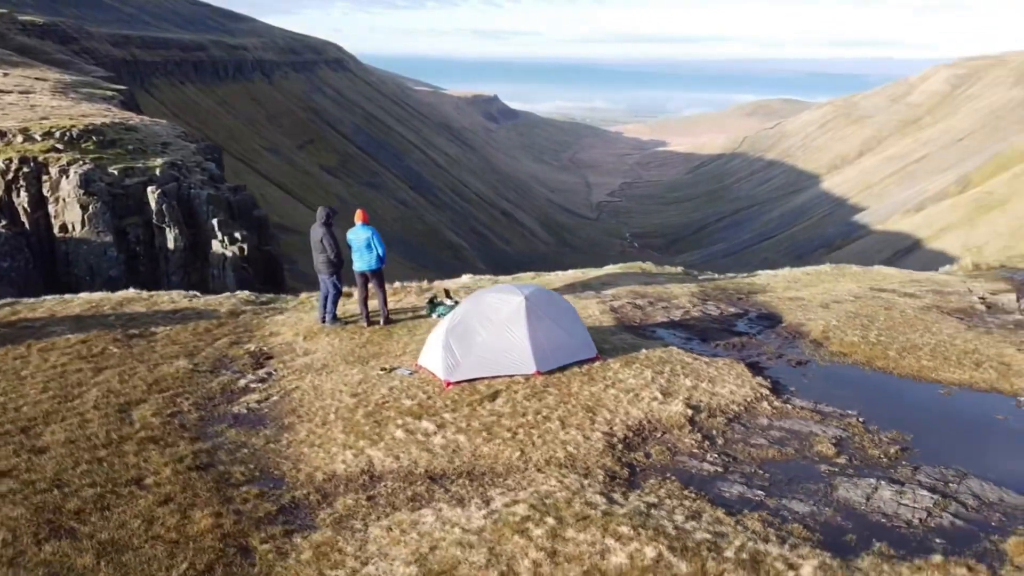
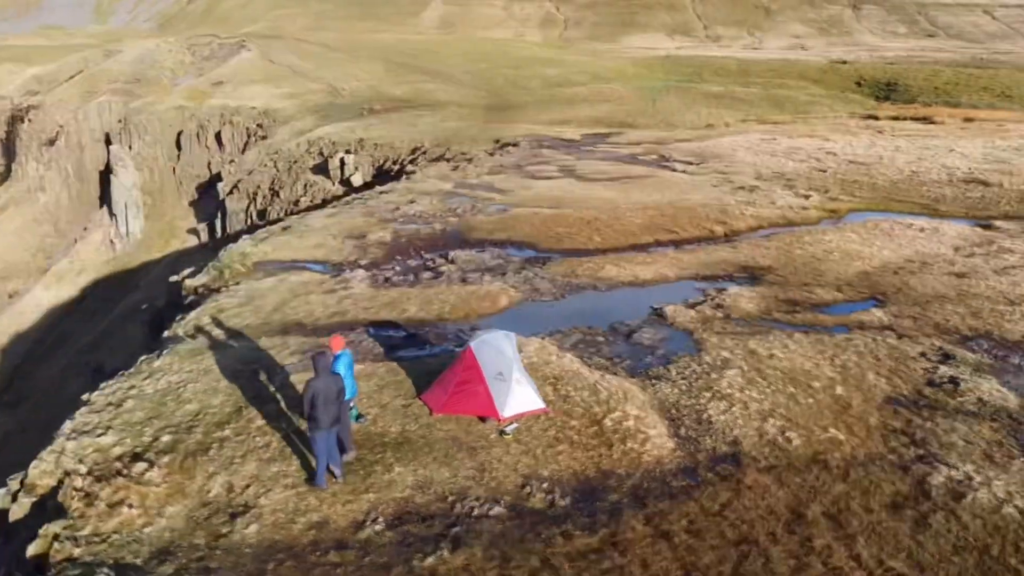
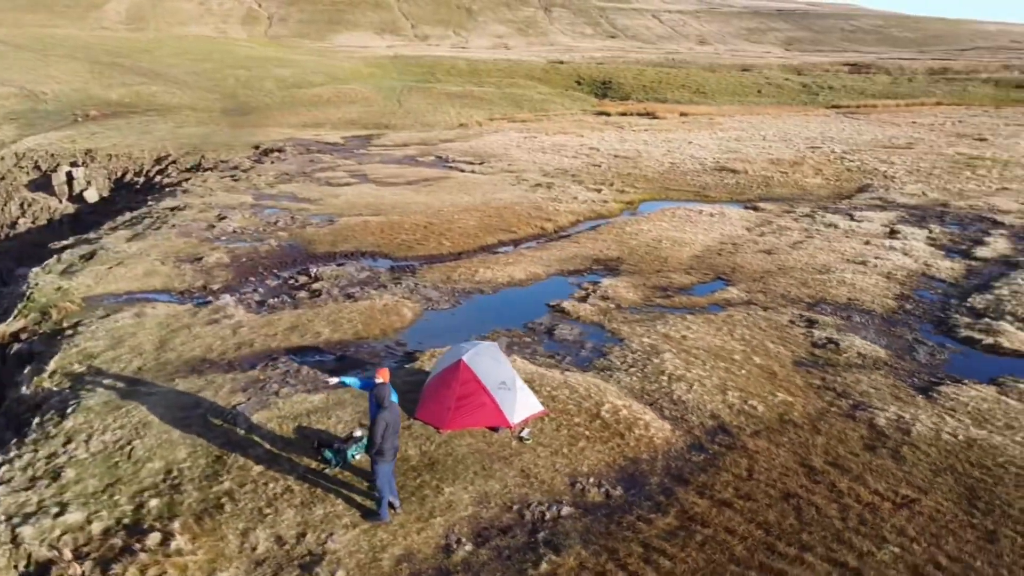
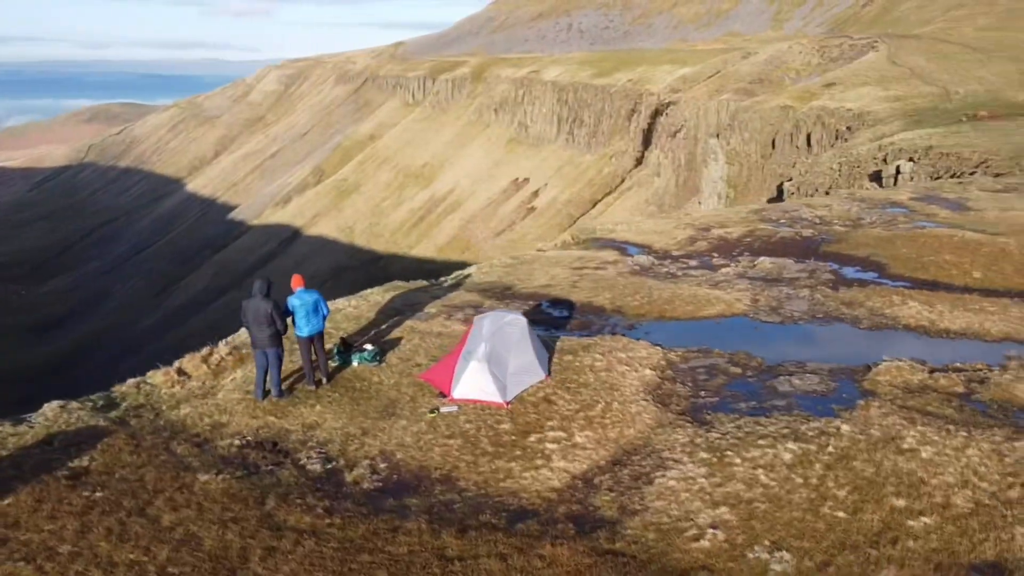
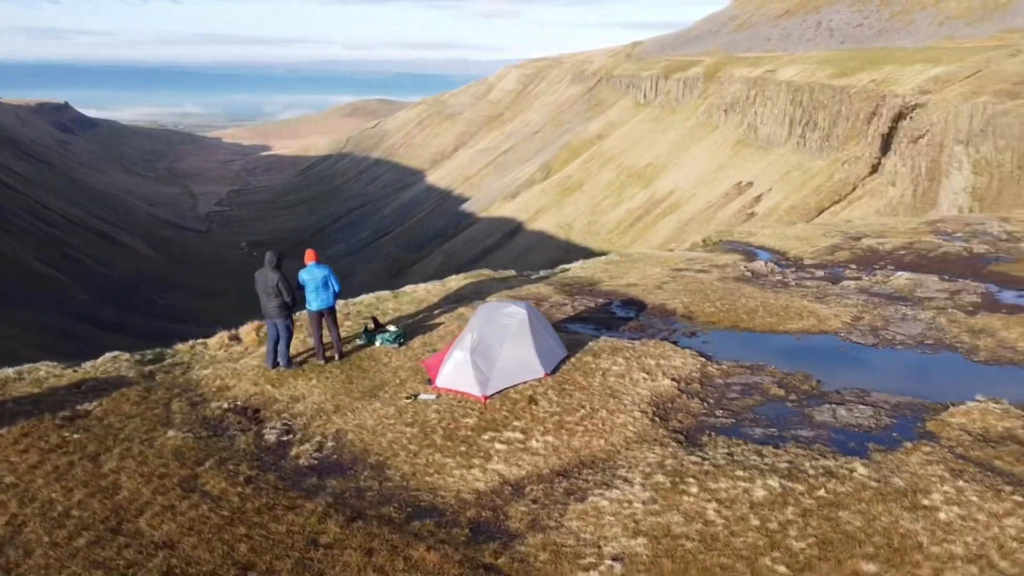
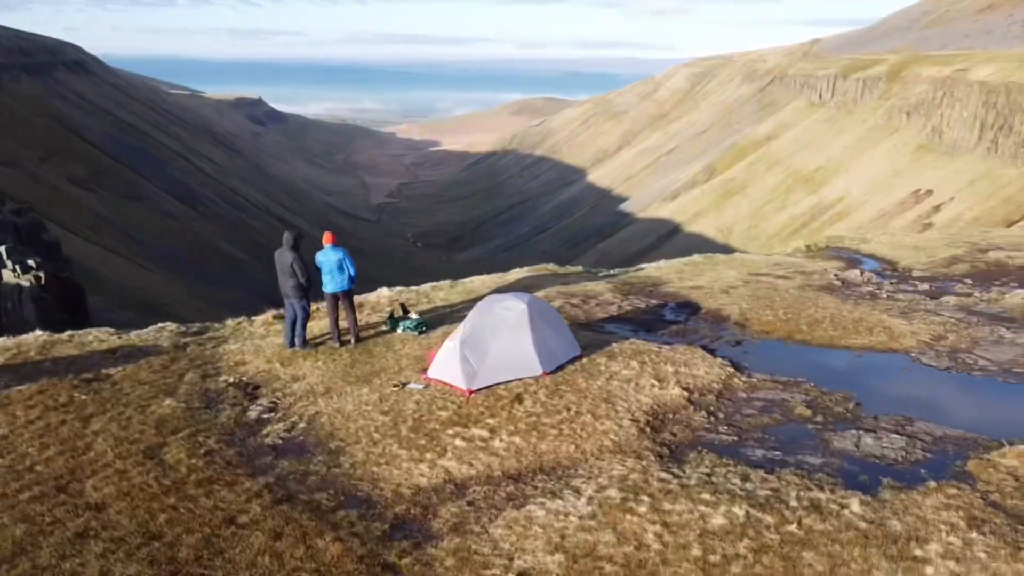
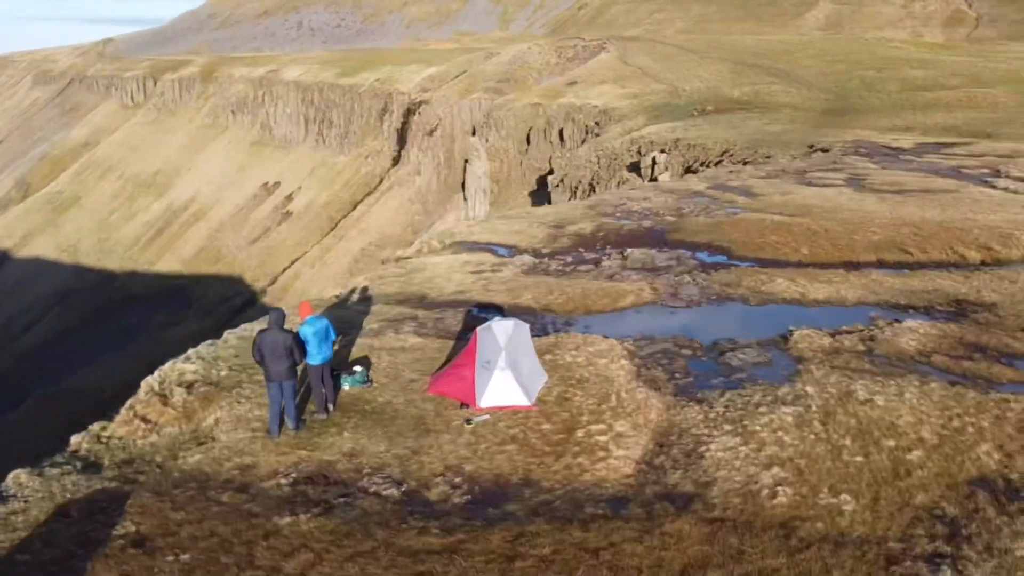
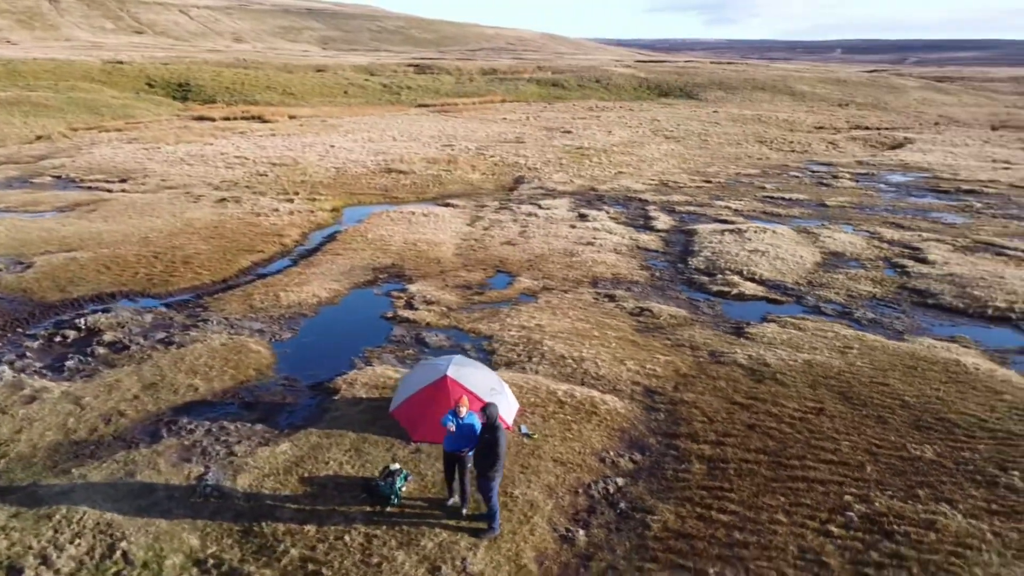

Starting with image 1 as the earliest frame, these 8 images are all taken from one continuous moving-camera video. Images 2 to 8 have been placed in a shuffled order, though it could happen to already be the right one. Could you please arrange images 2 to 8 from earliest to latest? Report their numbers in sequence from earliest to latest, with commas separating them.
6, 5, 4, 7, 2, 3, 8
